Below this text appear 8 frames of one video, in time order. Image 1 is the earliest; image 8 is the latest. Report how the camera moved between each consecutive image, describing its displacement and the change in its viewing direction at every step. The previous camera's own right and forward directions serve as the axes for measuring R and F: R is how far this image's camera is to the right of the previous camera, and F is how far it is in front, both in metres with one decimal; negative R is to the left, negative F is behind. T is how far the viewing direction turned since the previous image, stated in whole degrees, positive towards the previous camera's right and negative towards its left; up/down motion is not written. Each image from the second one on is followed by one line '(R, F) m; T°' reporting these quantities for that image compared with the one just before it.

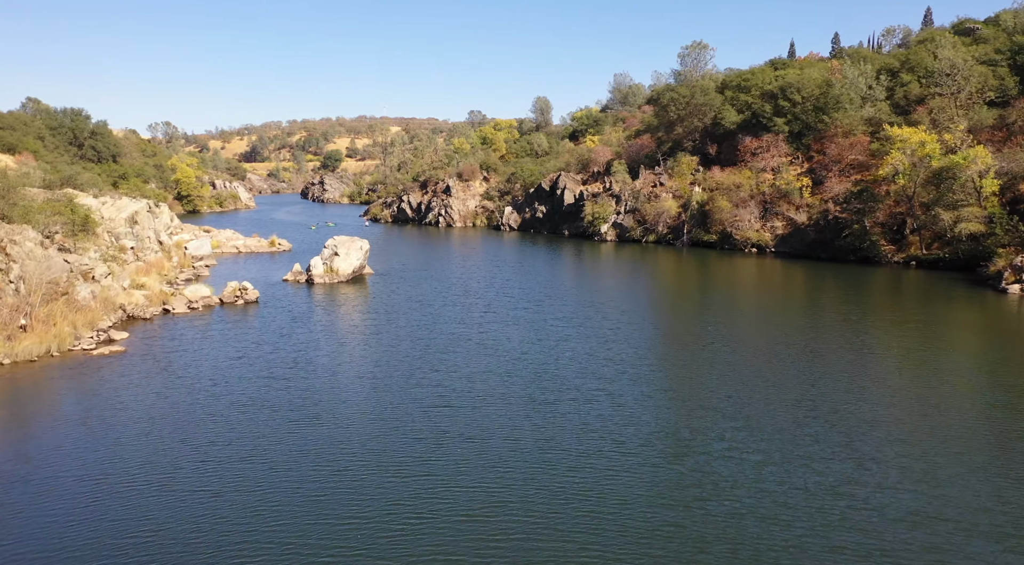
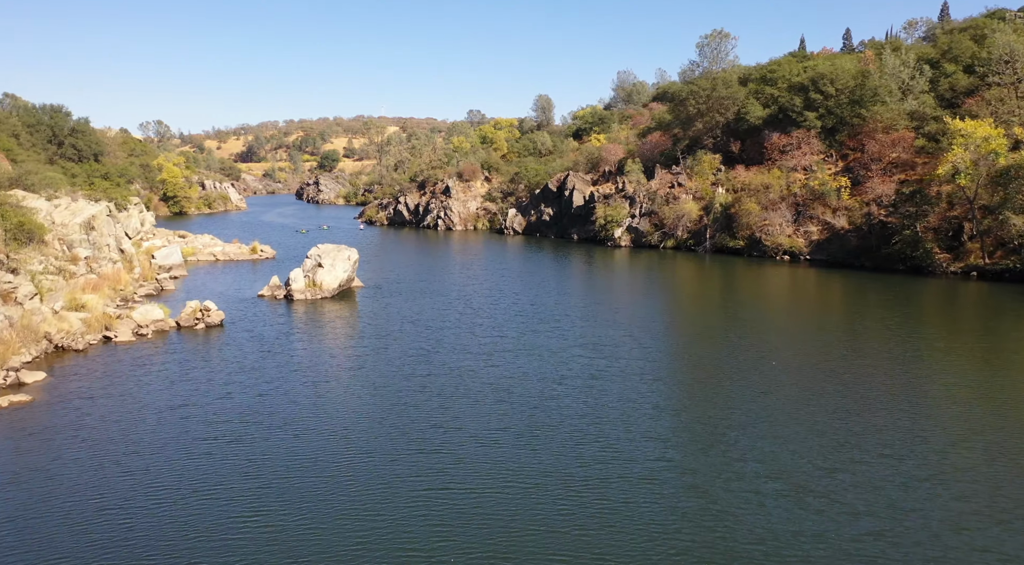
(-0.9, +8.6) m; 0°
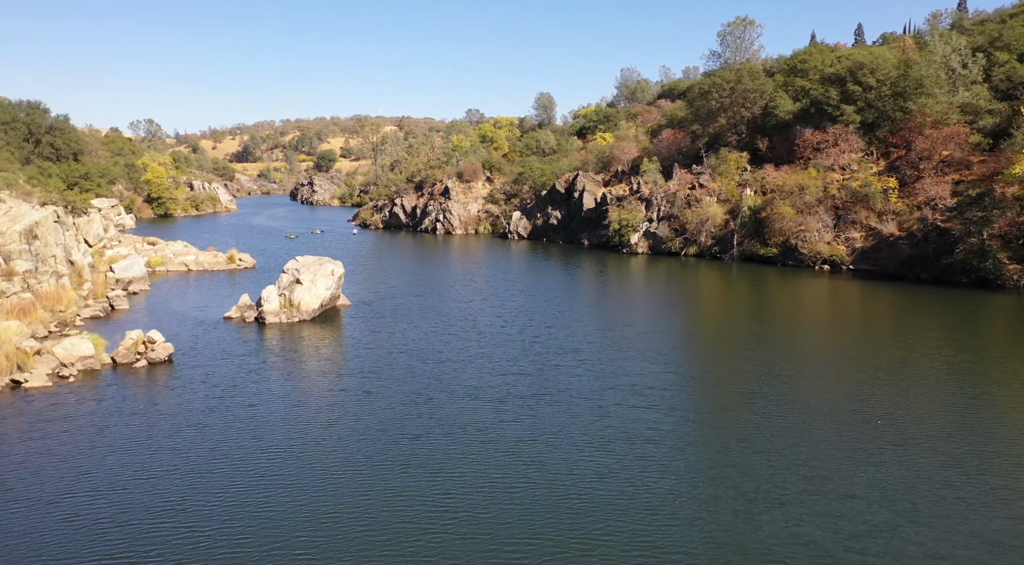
(-0.9, +8.6) m; 0°
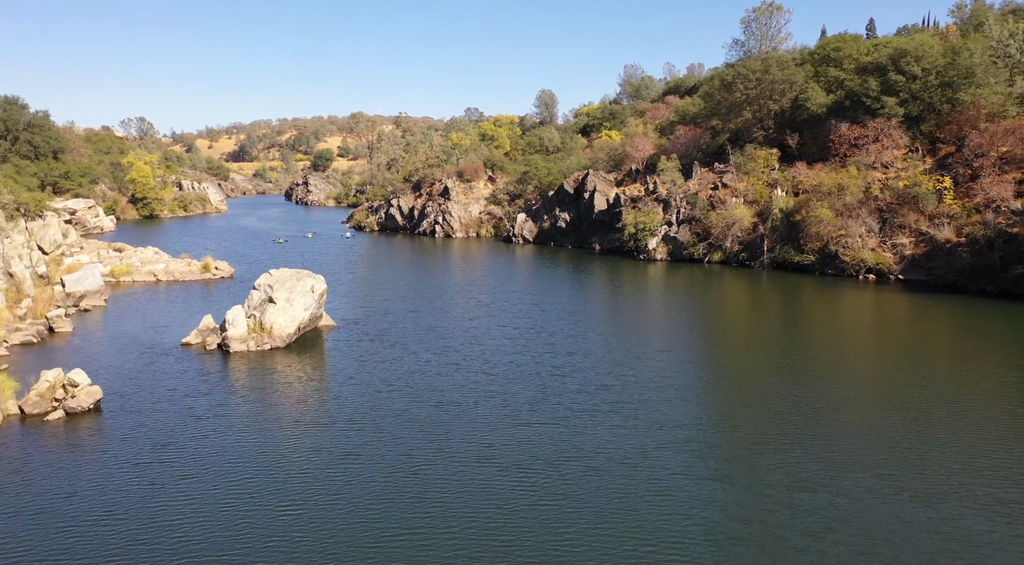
(-0.8, +7.7) m; 0°
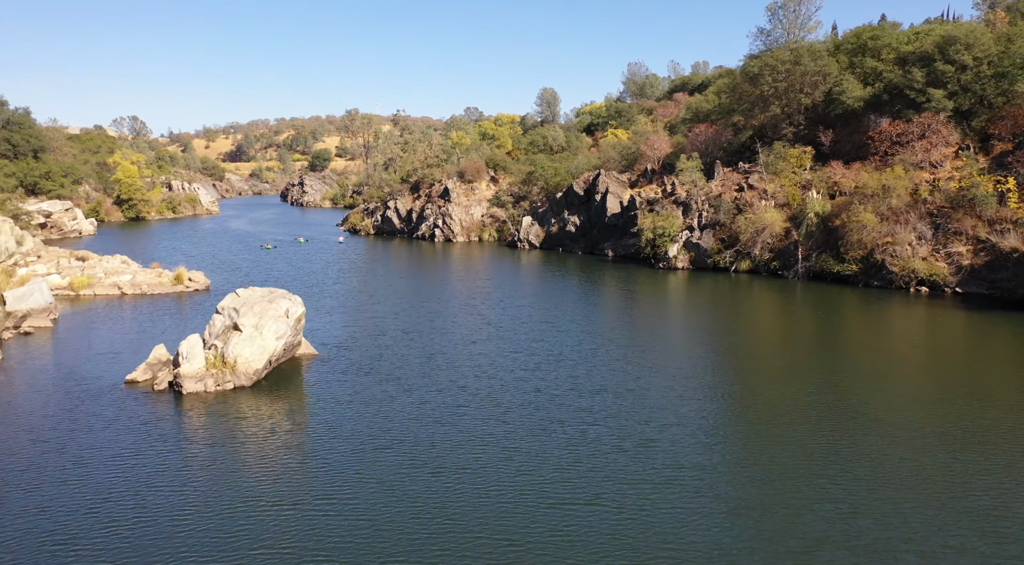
(-0.7, +7.1) m; 0°
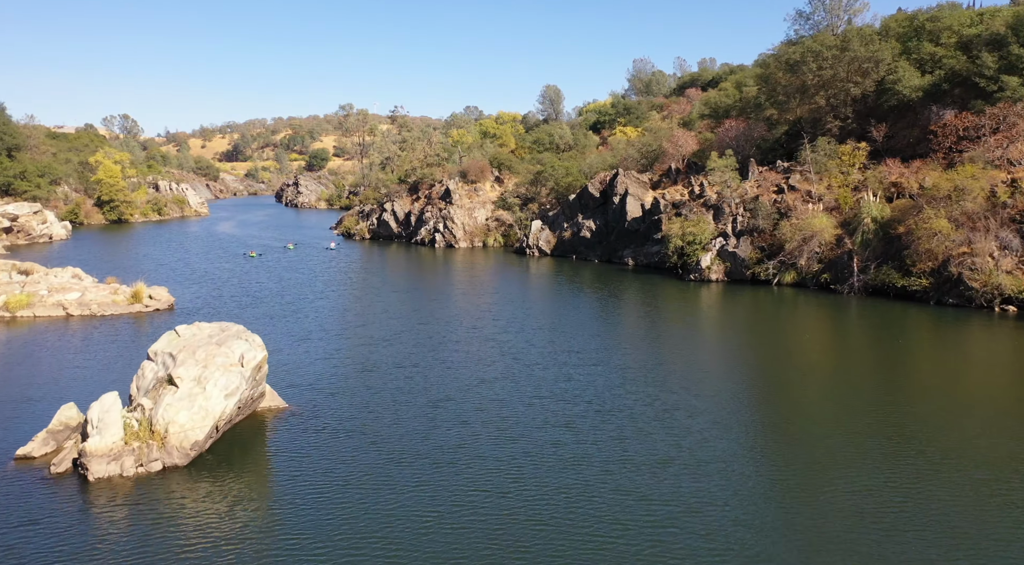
(-1.0, +8.6) m; 0°
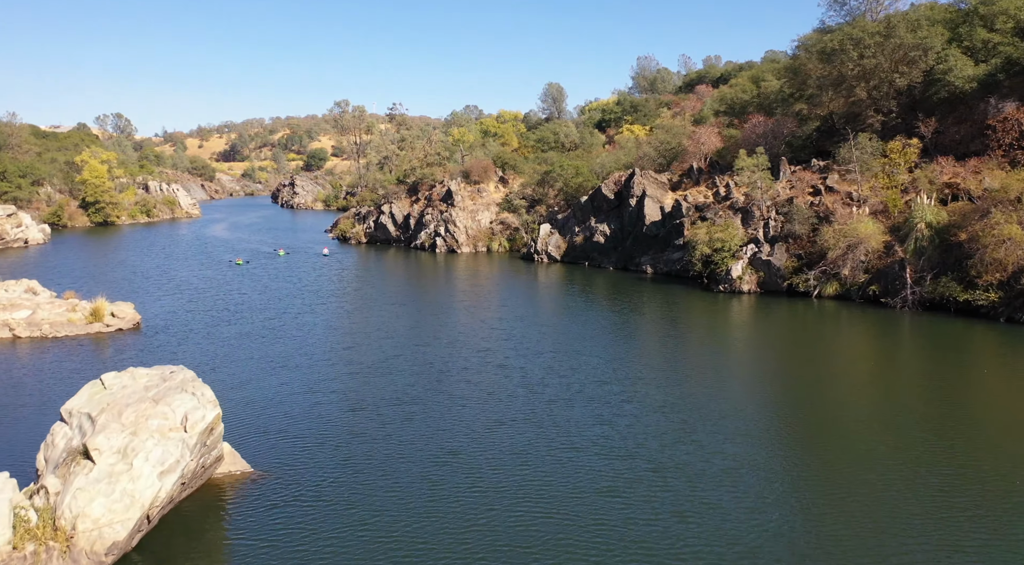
(-0.8, +6.3) m; 0°
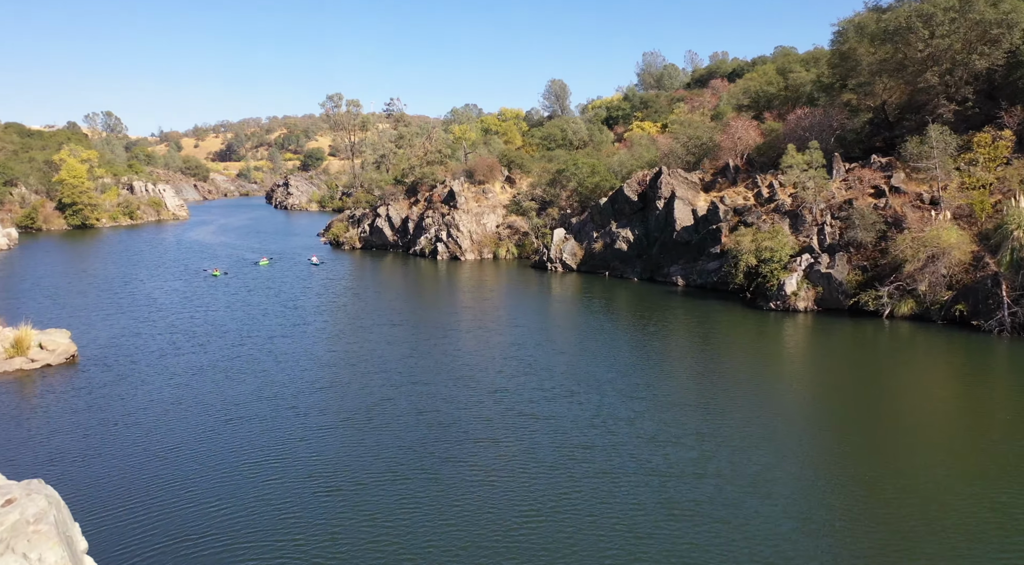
(-1.1, +8.6) m; 0°
